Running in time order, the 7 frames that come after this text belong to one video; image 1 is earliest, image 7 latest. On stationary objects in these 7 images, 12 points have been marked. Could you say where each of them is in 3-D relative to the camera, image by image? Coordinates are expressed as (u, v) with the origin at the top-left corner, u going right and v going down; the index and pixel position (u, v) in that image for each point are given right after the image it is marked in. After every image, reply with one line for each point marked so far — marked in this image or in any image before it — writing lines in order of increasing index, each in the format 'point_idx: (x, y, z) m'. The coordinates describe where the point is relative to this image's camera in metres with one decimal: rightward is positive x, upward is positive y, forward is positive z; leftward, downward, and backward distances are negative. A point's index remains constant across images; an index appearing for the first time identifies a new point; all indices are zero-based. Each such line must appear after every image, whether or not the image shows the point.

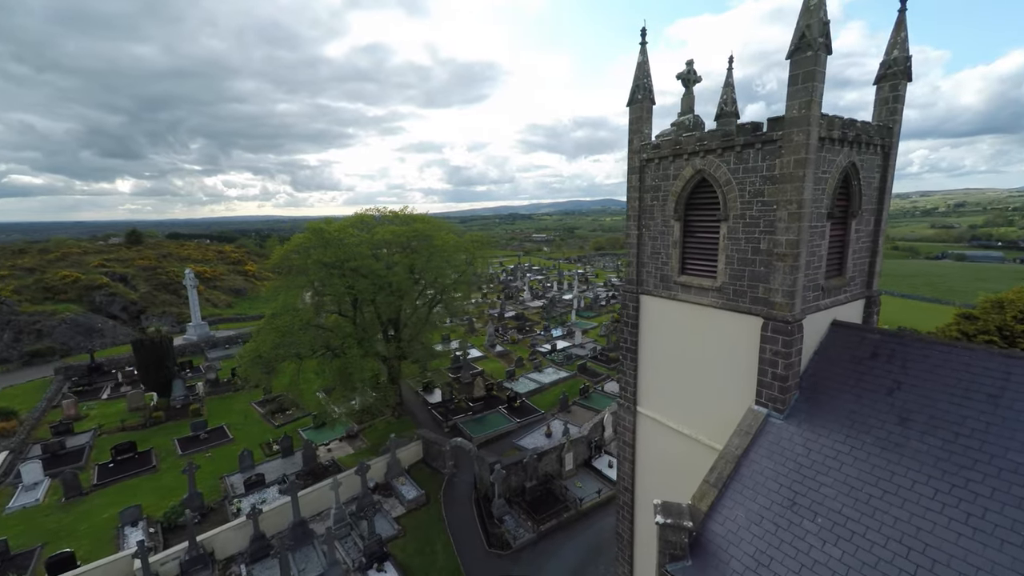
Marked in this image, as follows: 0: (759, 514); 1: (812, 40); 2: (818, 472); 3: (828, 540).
0: (+5.6, -5.1, +9.0) m
1: (+6.6, +5.4, +8.8) m
2: (+6.9, -4.1, +8.9) m
3: (+6.4, -5.0, +8.1) m
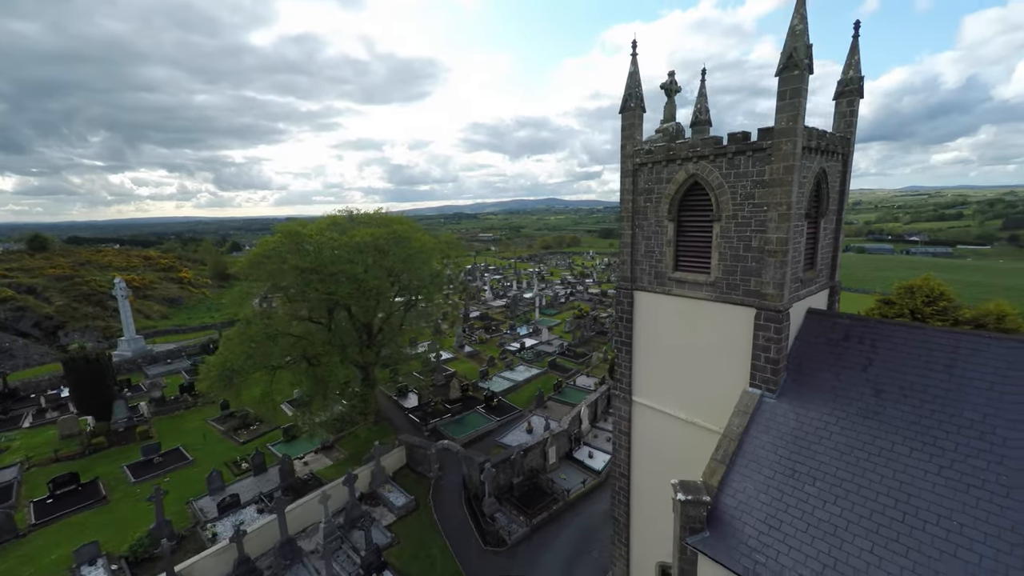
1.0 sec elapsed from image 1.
0: (+6.4, -4.9, +10.1) m
1: (+7.1, +5.6, +9.9) m
2: (+7.6, -3.9, +10.2) m
3: (+7.3, -4.8, +9.3) m
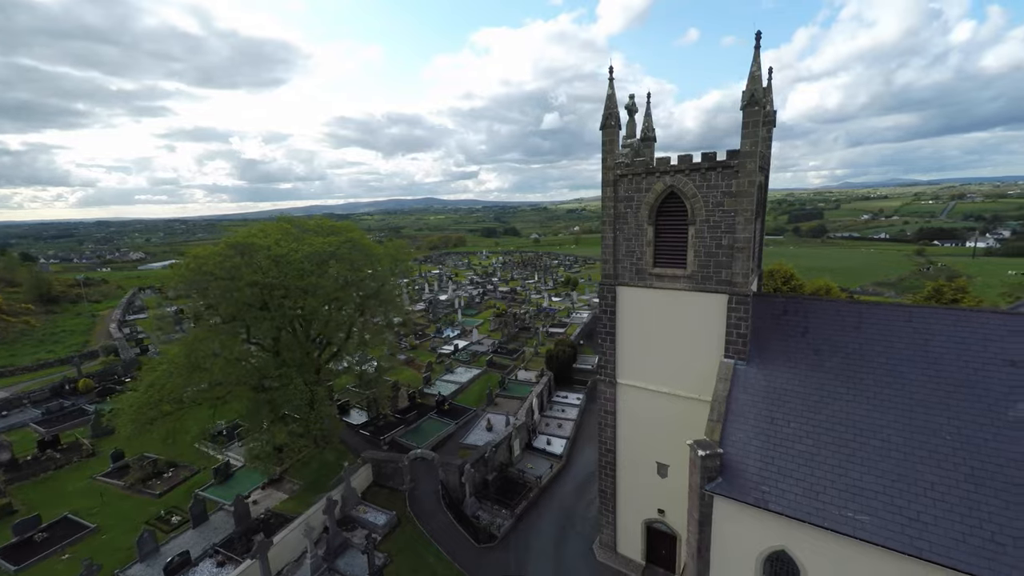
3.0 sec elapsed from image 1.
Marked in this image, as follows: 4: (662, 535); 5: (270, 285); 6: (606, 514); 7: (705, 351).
0: (+7.7, -4.5, +12.8) m
1: (+7.8, +5.9, +12.8) m
2: (+8.8, -3.4, +13.2) m
3: (+8.8, -4.4, +12.3) m
4: (+6.4, -10.6, +17.4) m
5: (-10.6, +0.1, +18.3) m
6: (+4.3, -10.2, +18.5) m
7: (+7.2, -2.3, +15.1) m
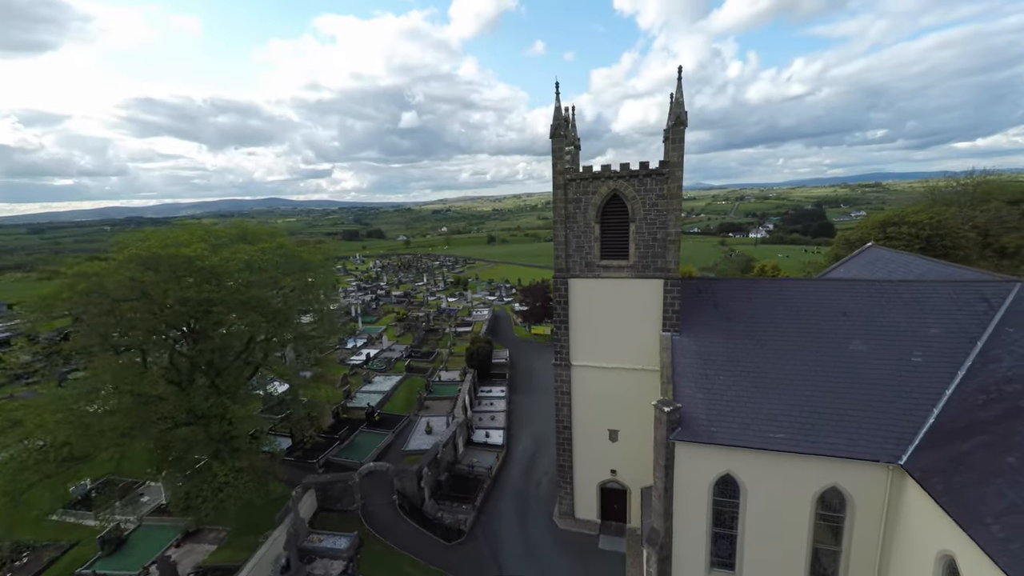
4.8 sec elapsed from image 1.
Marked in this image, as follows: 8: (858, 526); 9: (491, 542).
0: (+7.3, -3.9, +16.0) m
1: (+6.7, +6.5, +15.9) m
2: (+8.1, -2.8, +16.7) m
3: (+8.5, -3.7, +15.8) m
4: (+5.0, -10.1, +20.1) m
5: (-12.1, -0.6, +15.7) m
6: (+2.6, -9.9, +20.4) m
7: (+6.0, -1.8, +18.1) m
8: (+11.8, -8.1, +13.9) m
9: (-1.0, -12.3, +19.7) m
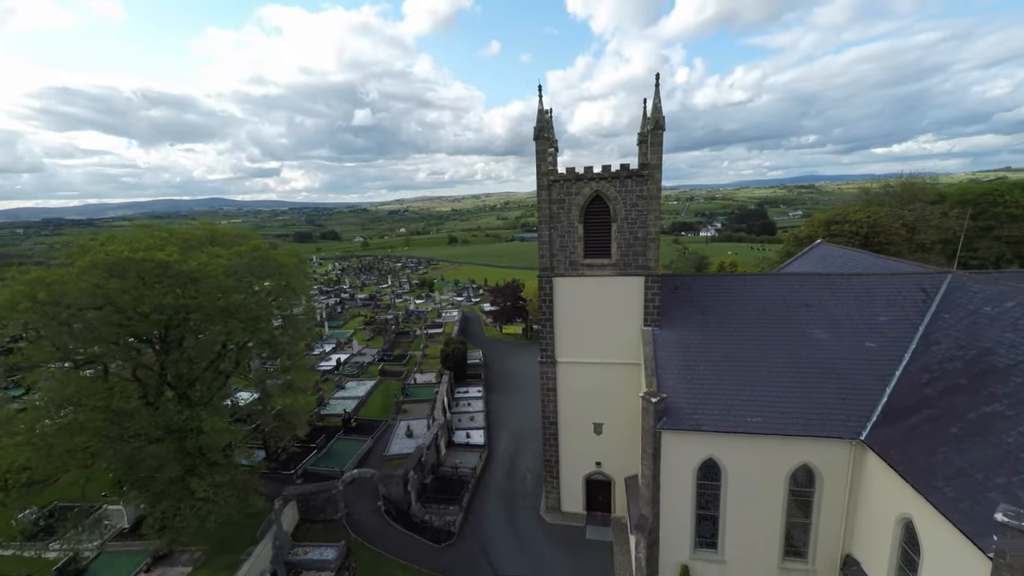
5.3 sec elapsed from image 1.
0: (+6.9, -3.8, +16.9) m
1: (+6.1, +6.7, +16.7) m
2: (+7.7, -2.6, +17.7) m
3: (+8.1, -3.5, +16.8) m
4: (+4.4, -10.0, +20.7) m
5: (-12.4, -0.8, +14.8) m
6: (+2.0, -9.8, +20.8) m
7: (+5.4, -1.6, +18.8) m
8: (+11.7, -7.9, +15.2) m
9: (-1.5, -12.3, +19.8) m
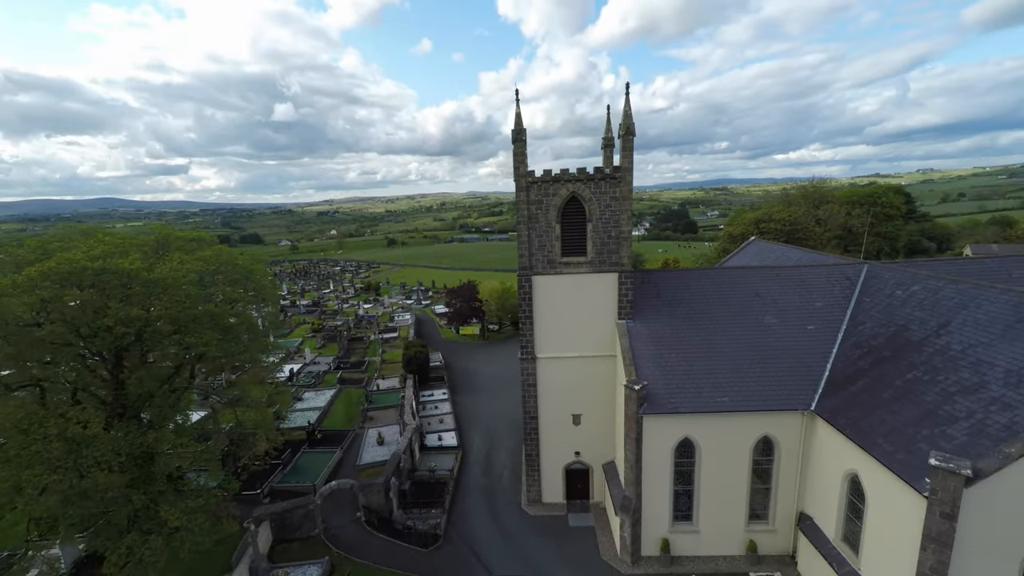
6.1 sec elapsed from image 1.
0: (+6.3, -3.5, +18.2) m
1: (+5.2, +6.9, +17.9) m
2: (+6.9, -2.3, +19.1) m
3: (+7.5, -3.3, +18.3) m
4: (+3.5, -9.8, +21.6) m
5: (-12.5, -1.1, +13.3) m
6: (+1.1, -9.7, +21.4) m
7: (+4.5, -1.4, +19.9) m
8: (+11.5, -7.5, +17.2) m
9: (-2.1, -12.3, +19.9) m
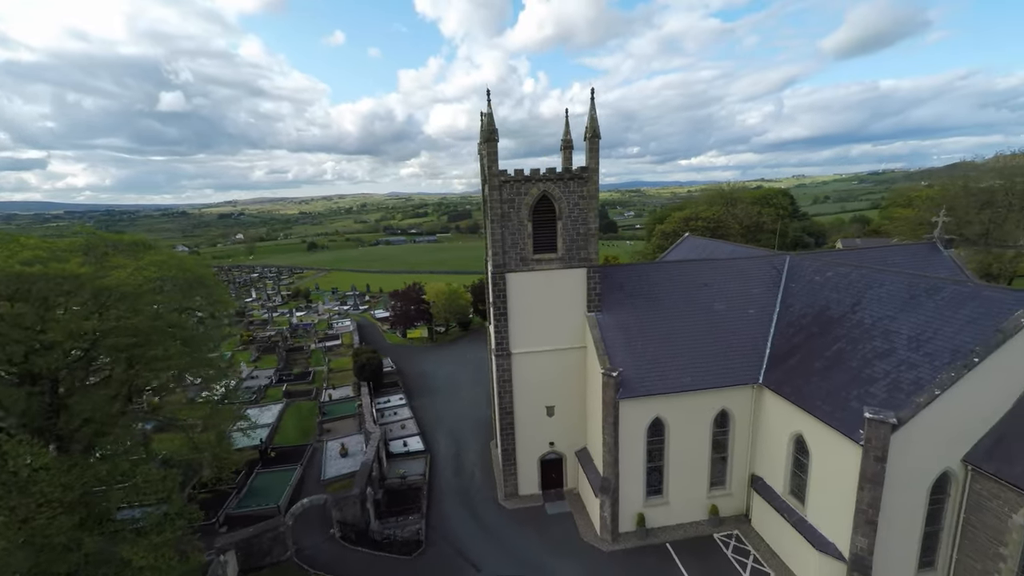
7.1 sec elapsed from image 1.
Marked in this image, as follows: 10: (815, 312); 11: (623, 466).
0: (+5.3, -3.2, +19.5) m
1: (+3.9, +7.2, +19.0) m
2: (+5.7, -2.0, +20.4) m
3: (+6.5, -2.9, +19.8) m
4: (+2.2, -9.6, +22.4) m
5: (-12.5, -1.4, +11.5) m
6: (-0.1, -9.6, +21.8) m
7: (+3.1, -1.2, +20.8) m
8: (+10.7, -7.0, +19.4) m
9: (-3.0, -12.3, +19.7) m
10: (+14.6, -1.2, +19.6) m
11: (+5.2, -8.2, +18.9) m
